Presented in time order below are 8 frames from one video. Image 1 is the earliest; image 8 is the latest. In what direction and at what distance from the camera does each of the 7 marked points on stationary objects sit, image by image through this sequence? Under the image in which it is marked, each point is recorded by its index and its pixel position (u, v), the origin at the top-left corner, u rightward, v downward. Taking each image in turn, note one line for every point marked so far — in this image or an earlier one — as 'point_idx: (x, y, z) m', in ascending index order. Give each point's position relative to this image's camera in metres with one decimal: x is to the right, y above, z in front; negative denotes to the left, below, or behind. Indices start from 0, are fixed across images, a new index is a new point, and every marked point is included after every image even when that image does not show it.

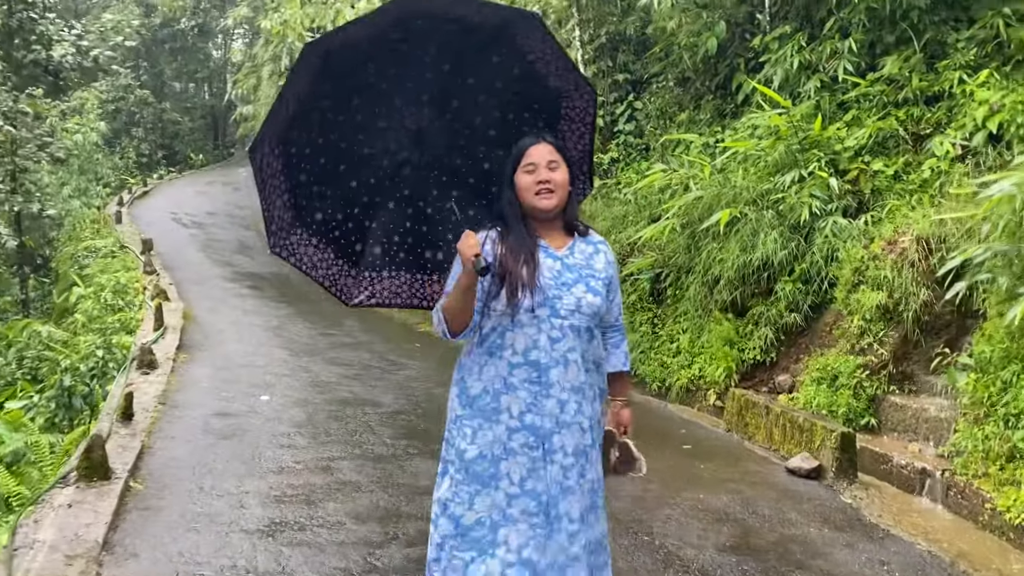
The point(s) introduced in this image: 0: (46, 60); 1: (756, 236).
0: (-7.2, +3.5, +13.6) m
1: (+1.9, +0.4, +6.8) m
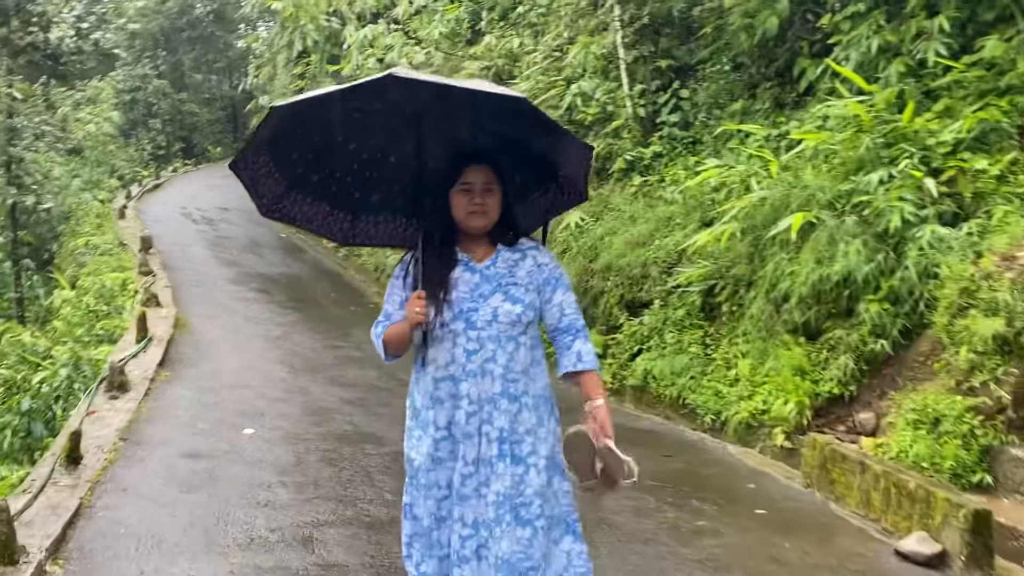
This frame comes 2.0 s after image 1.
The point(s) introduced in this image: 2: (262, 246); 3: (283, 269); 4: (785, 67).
0: (-6.8, +3.6, +12.7) m
1: (+2.1, +0.3, +5.8) m
2: (-4.1, +0.7, +14.5) m
3: (-3.3, +0.3, +12.7) m
4: (+2.6, +2.1, +8.3) m
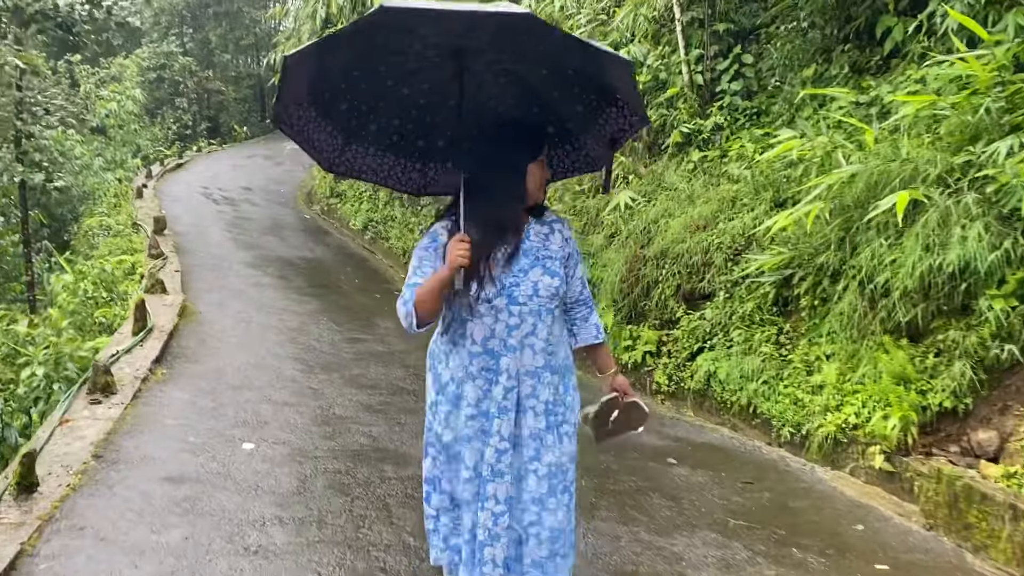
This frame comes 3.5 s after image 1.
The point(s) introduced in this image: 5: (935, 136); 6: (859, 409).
0: (-6.3, +3.8, +12.0) m
1: (+2.4, +0.3, +4.8) m
2: (-3.6, +0.9, +13.7) m
3: (-2.8, +0.5, +11.9) m
4: (+3.0, +2.2, +7.3) m
5: (+2.6, +0.9, +5.4) m
6: (+2.0, -0.7, +5.0) m
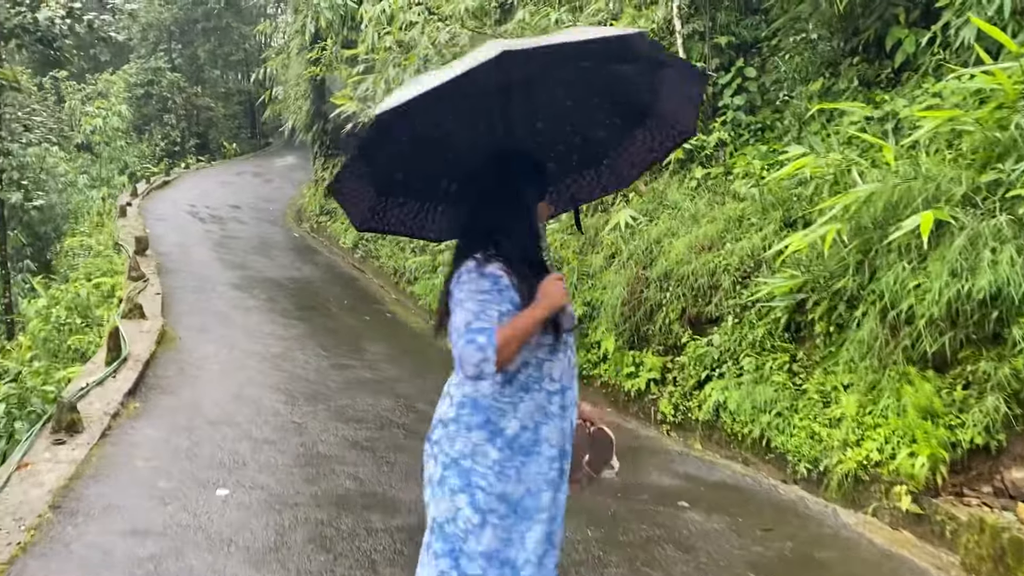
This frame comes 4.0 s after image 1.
0: (-6.4, +3.5, +11.6) m
1: (+2.4, +0.2, +4.5) m
2: (-3.7, +0.6, +13.4) m
3: (-2.9, +0.2, +11.6) m
4: (+2.9, +2.0, +7.0) m
5: (+2.6, +0.8, +5.1) m
6: (+2.0, -0.8, +4.7) m
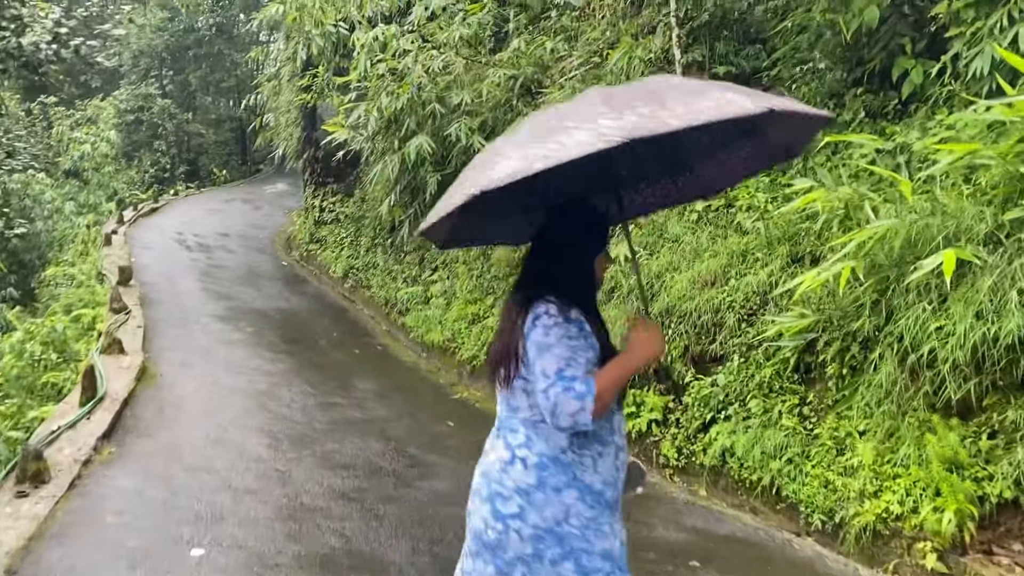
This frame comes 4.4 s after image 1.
0: (-6.4, +3.1, +11.4) m
1: (+2.4, 0.0, +4.2) m
2: (-3.8, +0.2, +13.1) m
3: (-3.0, -0.2, +11.3) m
4: (+2.9, +1.7, +6.9) m
5: (+2.6, +0.6, +4.8) m
6: (+2.0, -1.0, +4.4) m
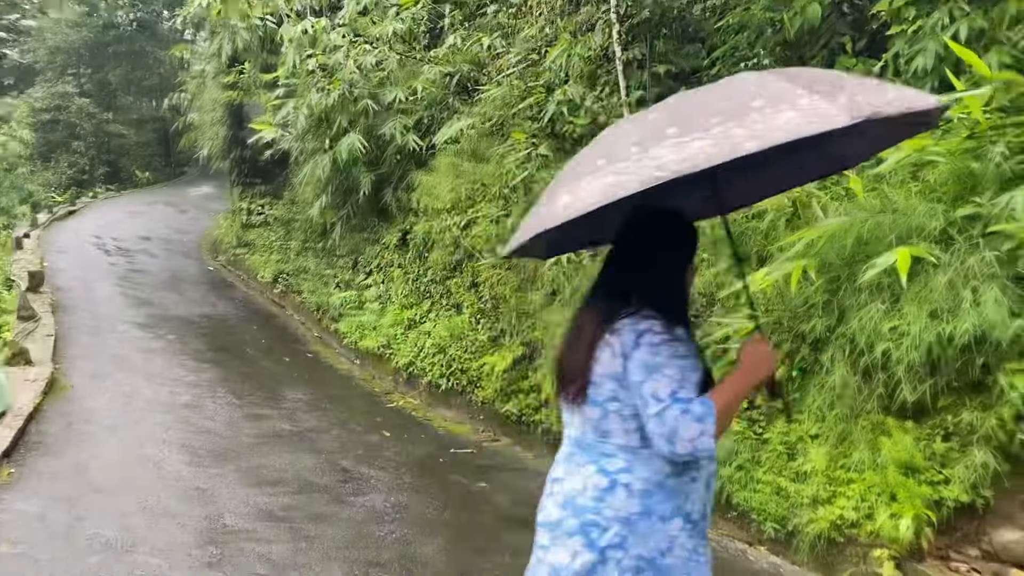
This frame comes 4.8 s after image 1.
0: (-7.2, +3.0, +10.6) m
1: (+2.1, 0.0, +4.1) m
2: (-4.7, +0.1, +12.5) m
3: (-3.7, -0.3, +10.8) m
4: (+2.4, +1.7, +6.8) m
5: (+2.2, +0.6, +4.8) m
6: (+1.7, -1.0, +4.2) m
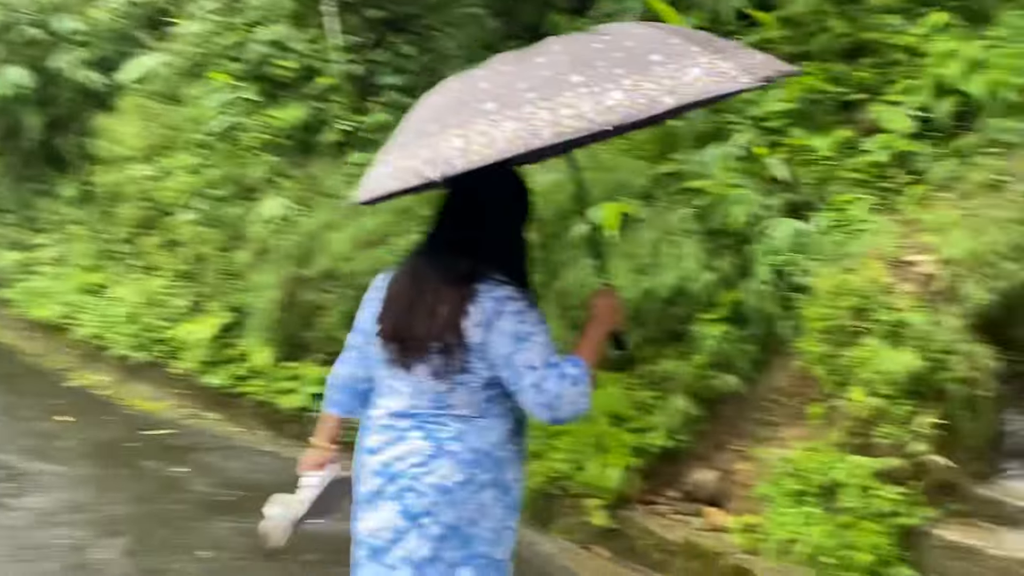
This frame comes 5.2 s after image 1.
0: (-10.2, +3.3, +7.4) m
1: (+0.7, +0.2, +4.3) m
2: (-8.3, +0.5, +10.1) m
3: (-6.9, +0.1, +8.8) m
4: (+0.2, +2.1, +6.8) m
5: (+0.7, +0.8, +4.9) m
6: (+0.3, -0.8, +4.3) m
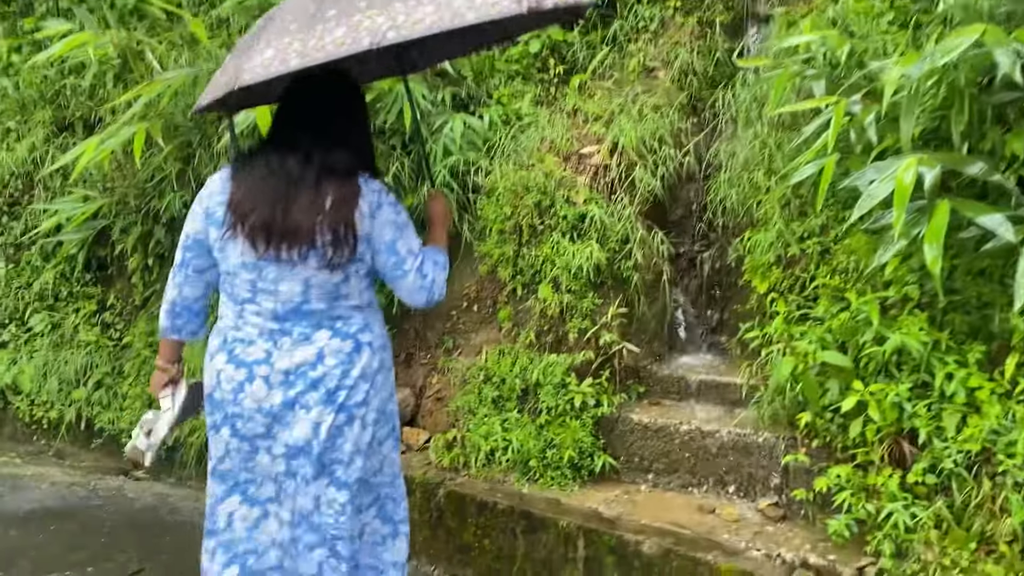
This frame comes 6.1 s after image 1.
0: (-12.3, +2.6, +2.1) m
1: (-0.8, +0.6, +3.8) m
2: (-11.4, +0.3, +5.7) m
3: (-9.5, 0.0, +5.0) m
4: (-2.4, +2.6, +5.7) m
5: (-1.2, +1.2, +4.2) m
6: (-1.1, -0.5, +3.8) m
